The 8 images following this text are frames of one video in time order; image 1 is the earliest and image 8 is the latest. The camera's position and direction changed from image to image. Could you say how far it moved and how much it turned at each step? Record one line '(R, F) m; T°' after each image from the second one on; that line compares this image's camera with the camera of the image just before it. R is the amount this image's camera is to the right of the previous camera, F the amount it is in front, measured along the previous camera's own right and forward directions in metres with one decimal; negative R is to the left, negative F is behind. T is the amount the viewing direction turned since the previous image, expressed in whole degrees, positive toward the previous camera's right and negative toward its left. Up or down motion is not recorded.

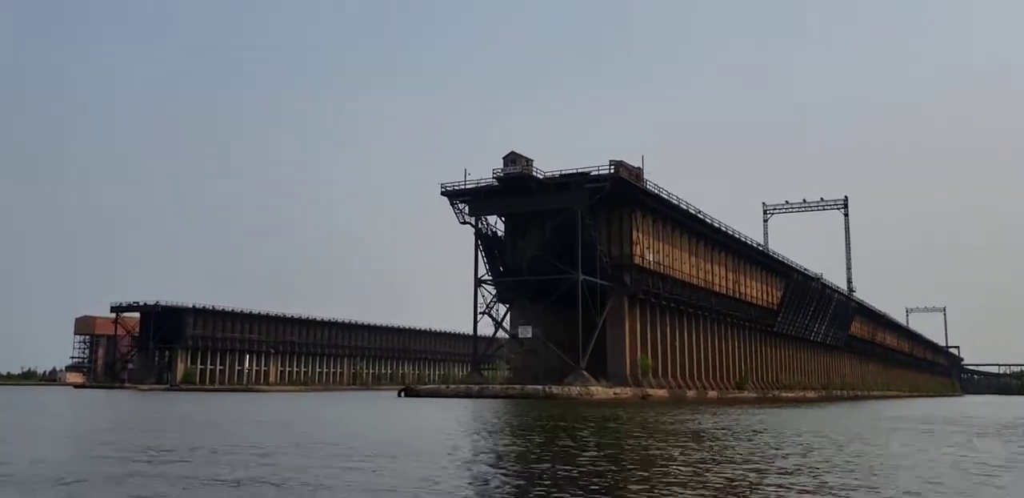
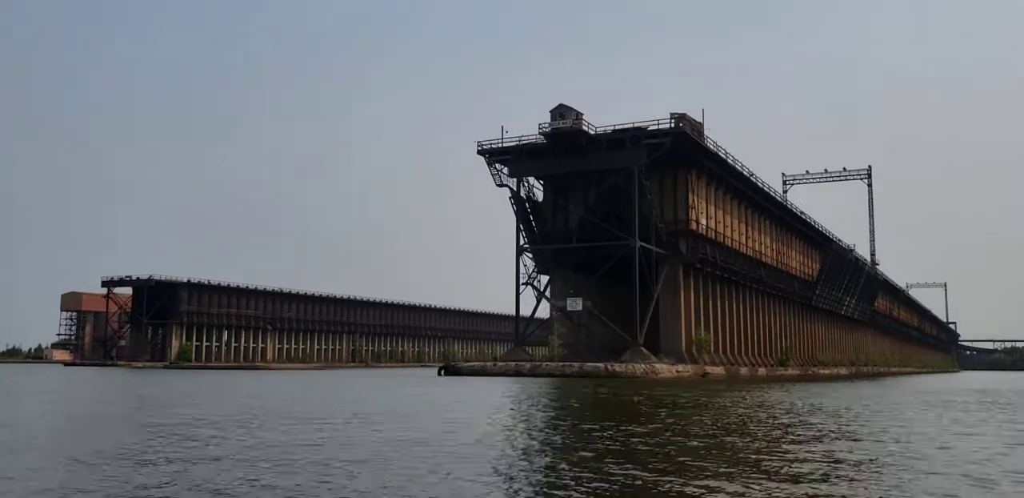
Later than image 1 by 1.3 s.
(-3.5, +5.8) m; +1°
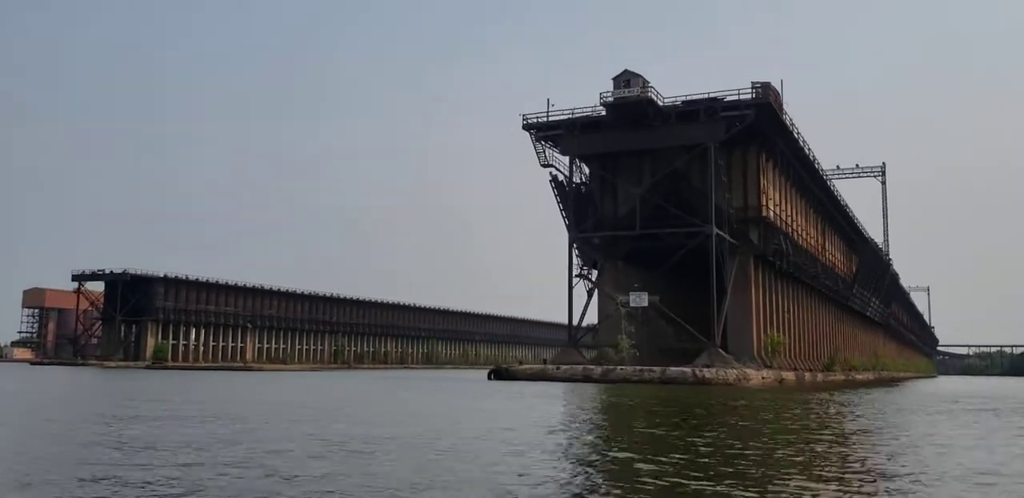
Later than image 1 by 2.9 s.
(-4.4, +6.9) m; +2°
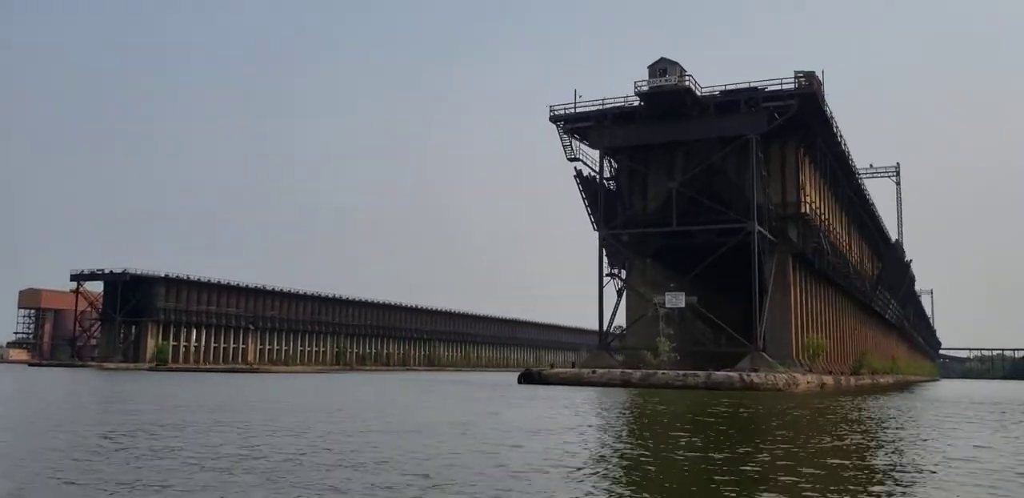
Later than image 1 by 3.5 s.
(-1.6, +2.4) m; 0°
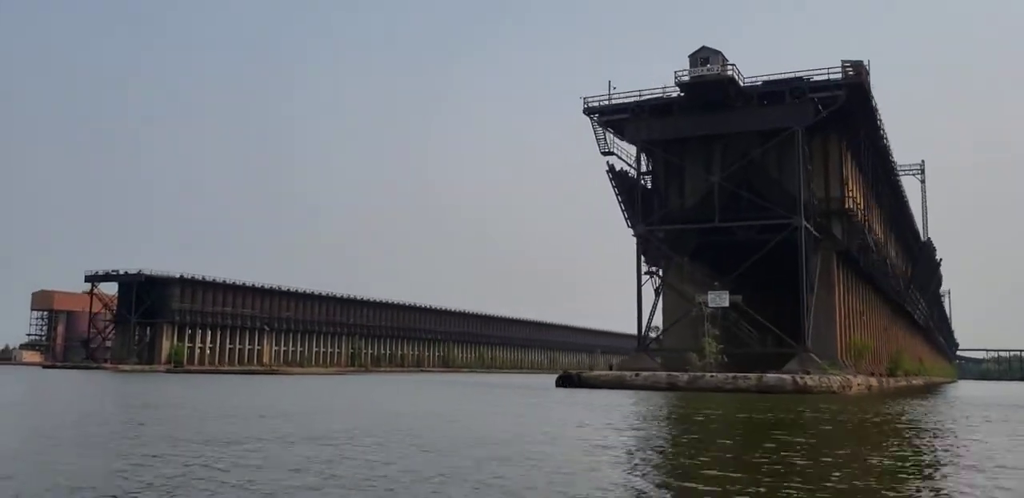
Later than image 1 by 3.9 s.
(-1.2, +1.7) m; -1°
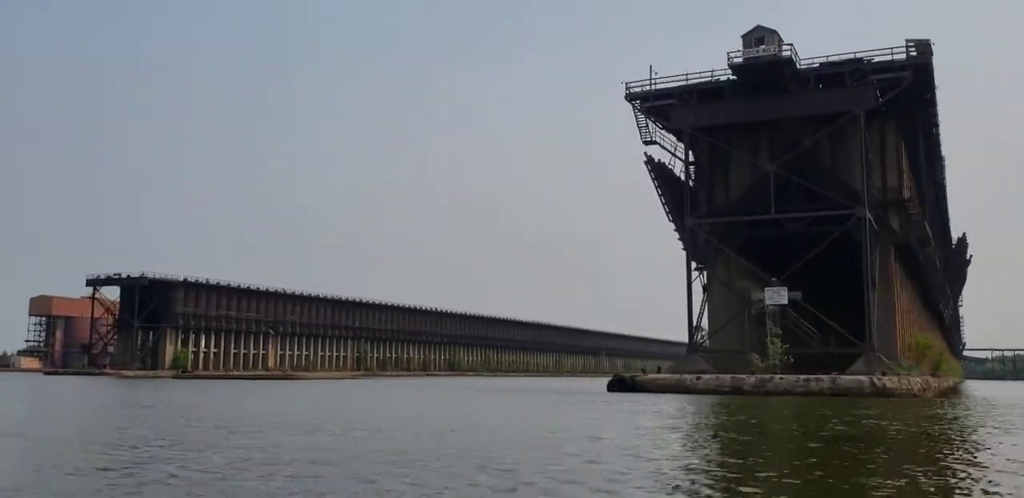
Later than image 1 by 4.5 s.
(-1.9, +2.8) m; 0°
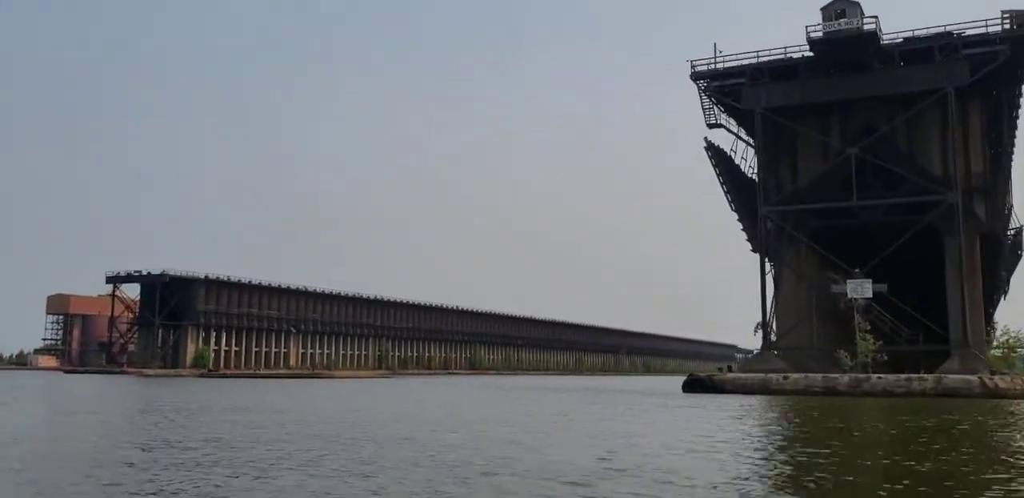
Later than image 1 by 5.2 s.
(-1.9, +2.8) m; -1°
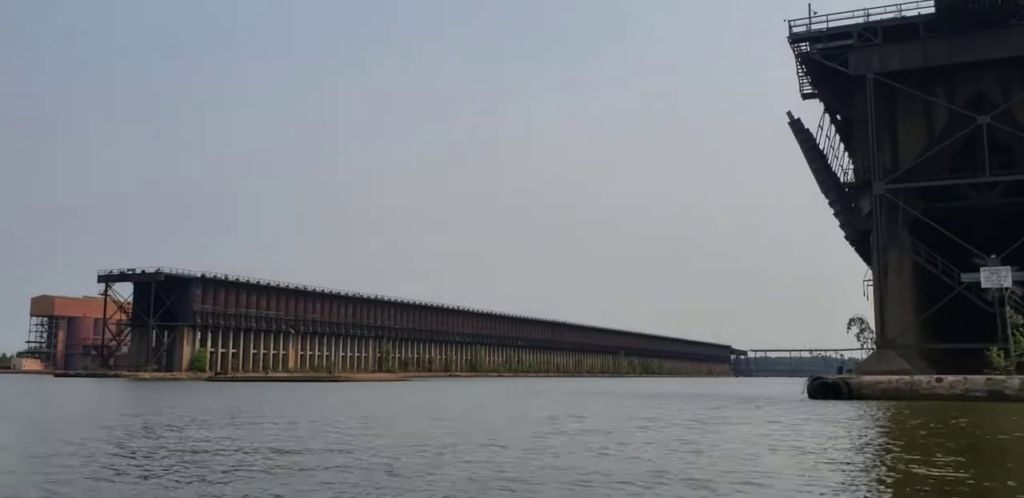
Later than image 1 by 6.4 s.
(-3.4, +5.1) m; +1°
